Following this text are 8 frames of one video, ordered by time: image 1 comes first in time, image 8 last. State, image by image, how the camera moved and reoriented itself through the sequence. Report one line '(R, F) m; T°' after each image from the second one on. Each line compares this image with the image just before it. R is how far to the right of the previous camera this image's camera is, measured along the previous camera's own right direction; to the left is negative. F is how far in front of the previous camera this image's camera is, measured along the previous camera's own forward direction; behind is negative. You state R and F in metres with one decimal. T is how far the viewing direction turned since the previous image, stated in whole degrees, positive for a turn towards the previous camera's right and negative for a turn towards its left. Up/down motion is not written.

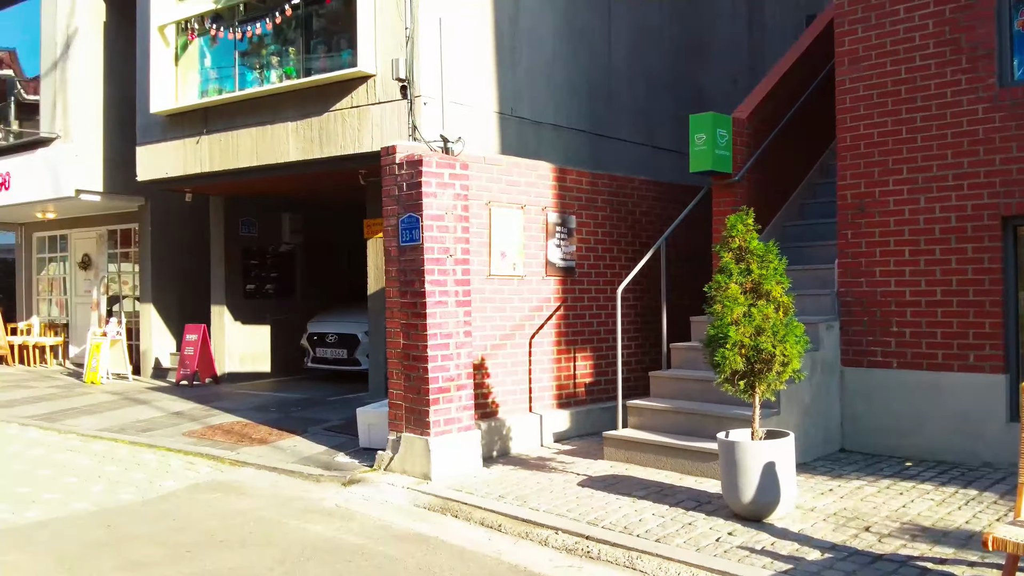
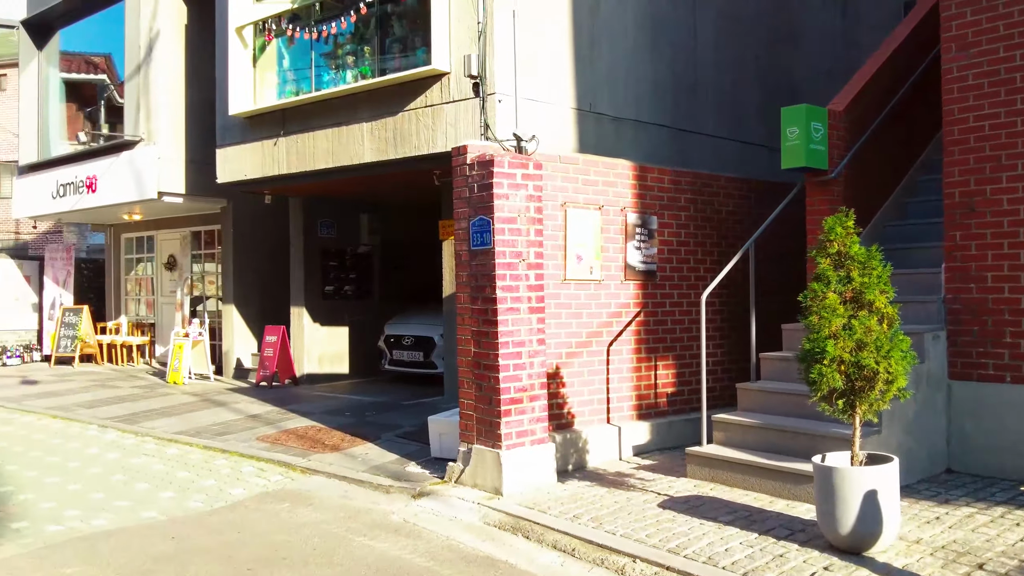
(0.0, +0.3) m; -5°
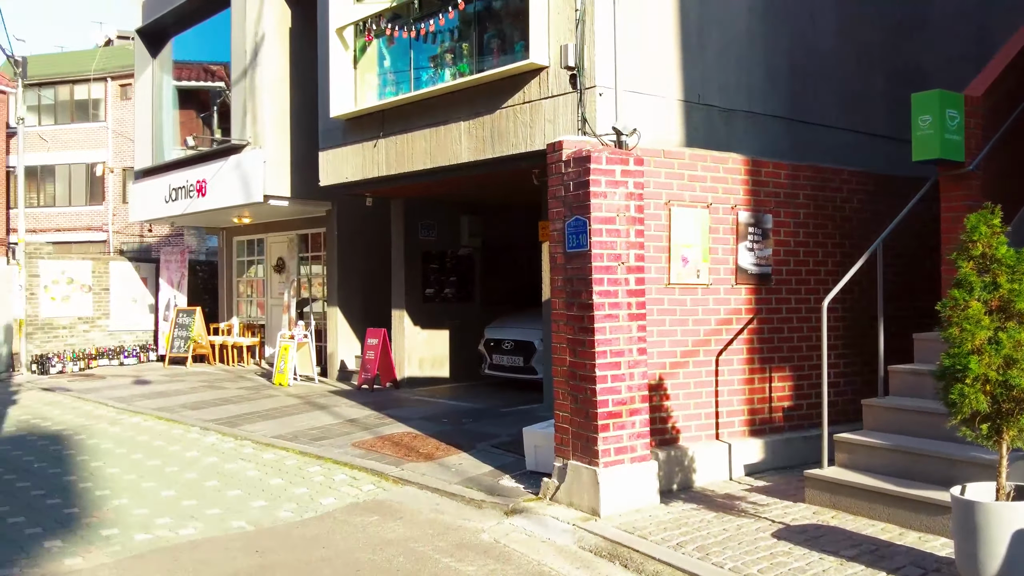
(+0.1, +0.4) m; -7°
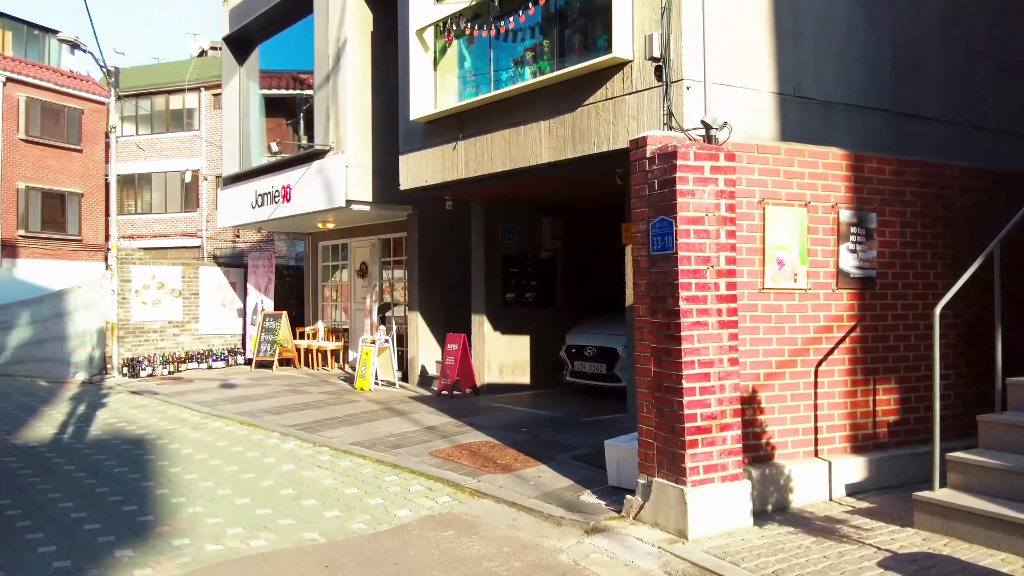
(0.0, +0.3) m; -6°
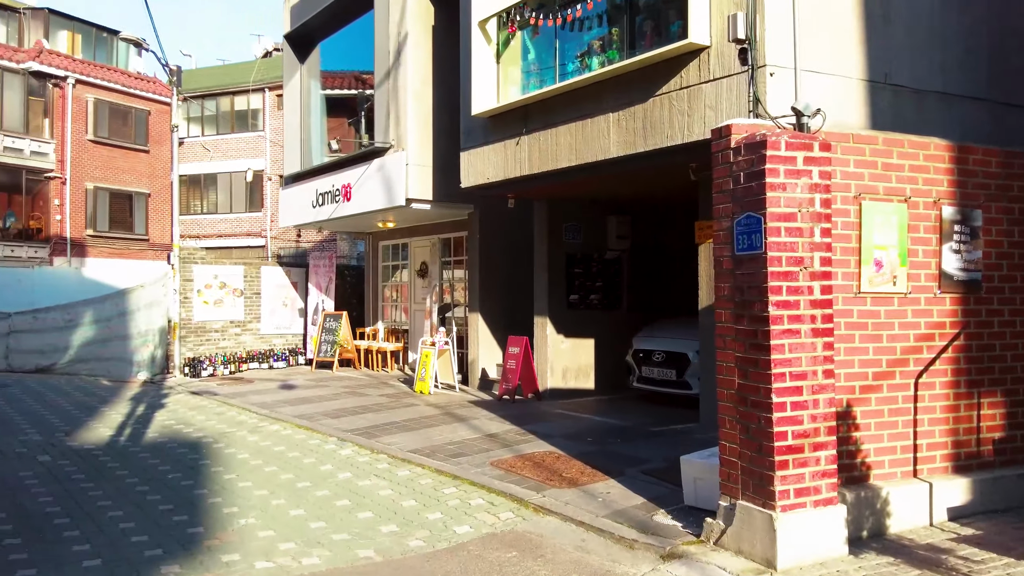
(-0.1, +0.4) m; -4°
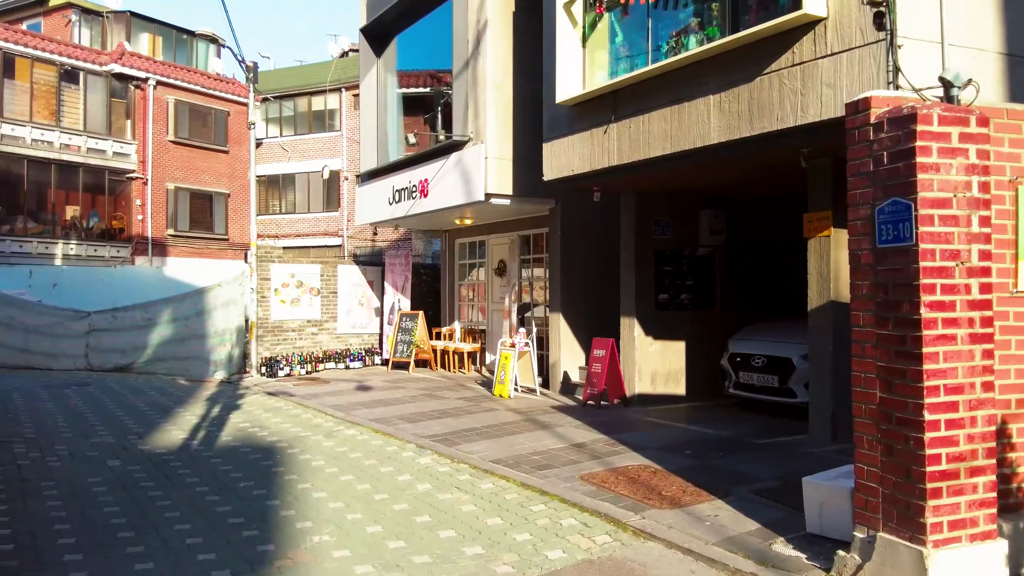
(-0.2, +0.6) m; -5°
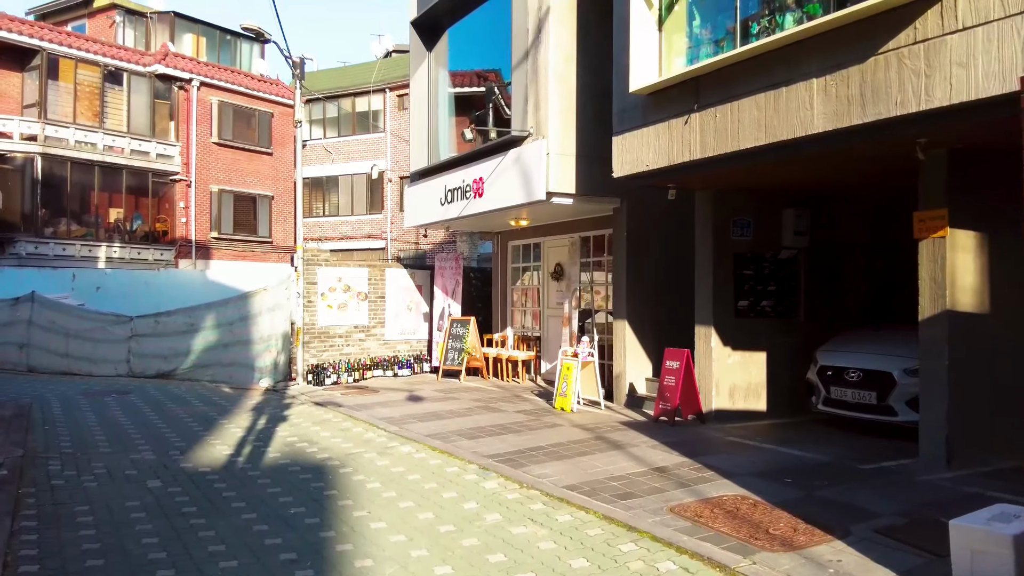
(-0.3, +0.7) m; -2°
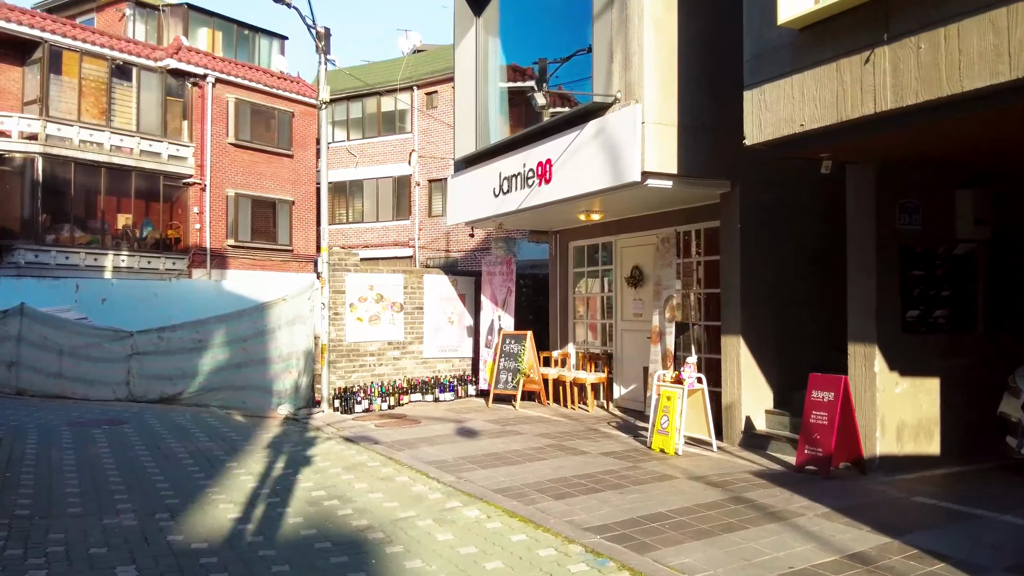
(-0.6, +2.3) m; -1°
